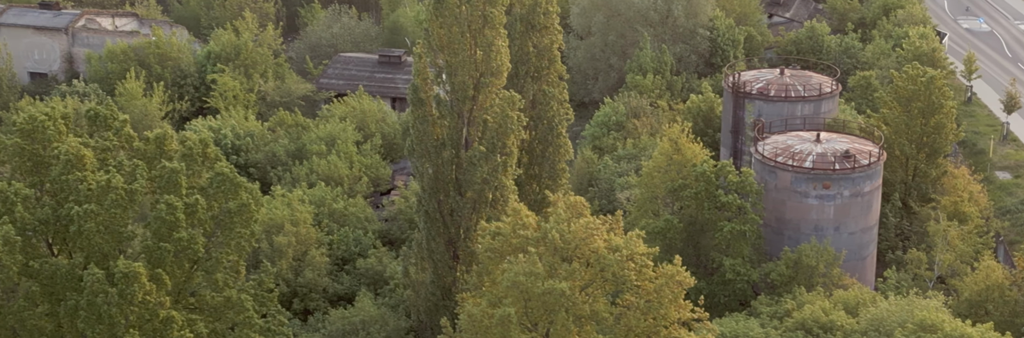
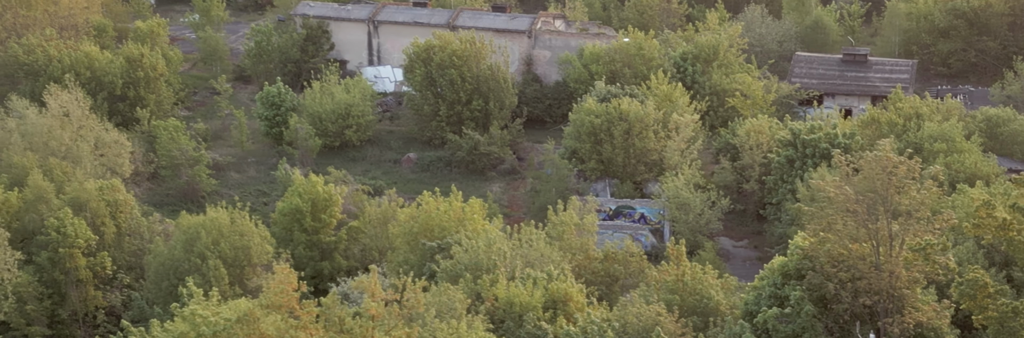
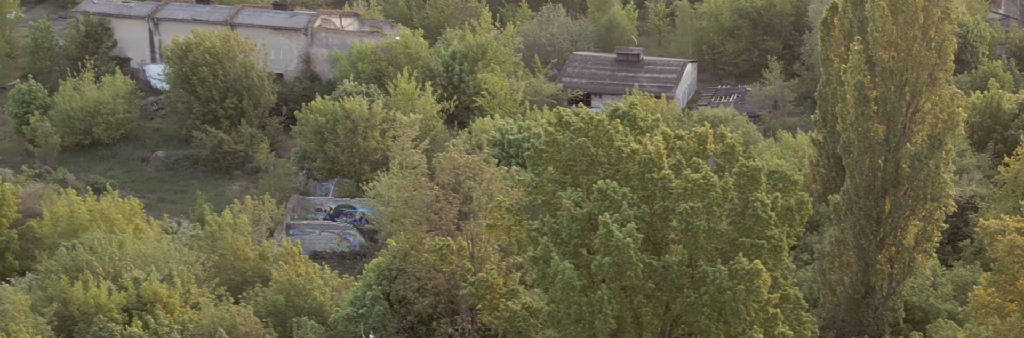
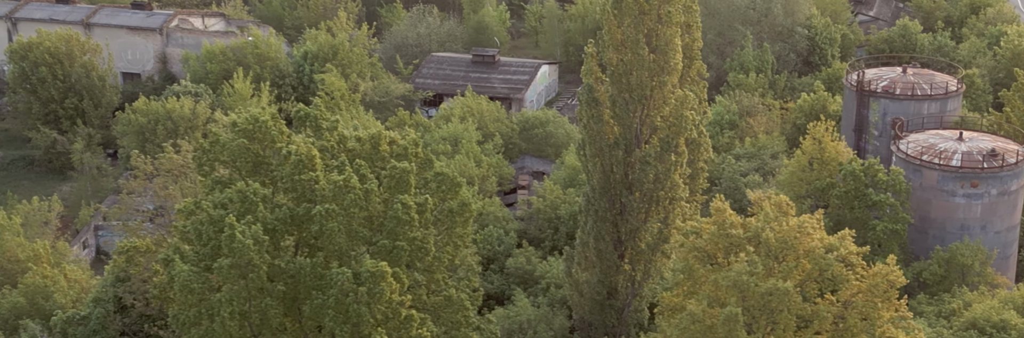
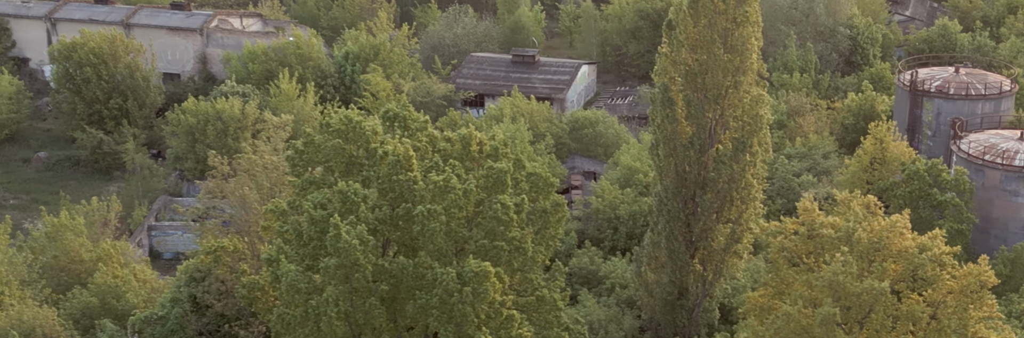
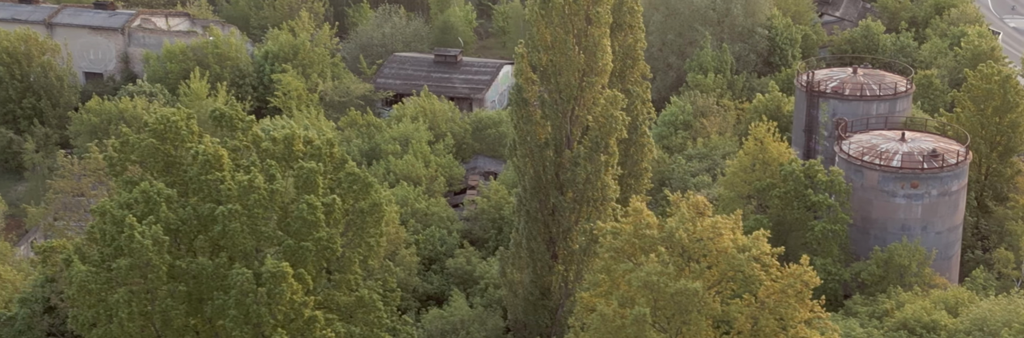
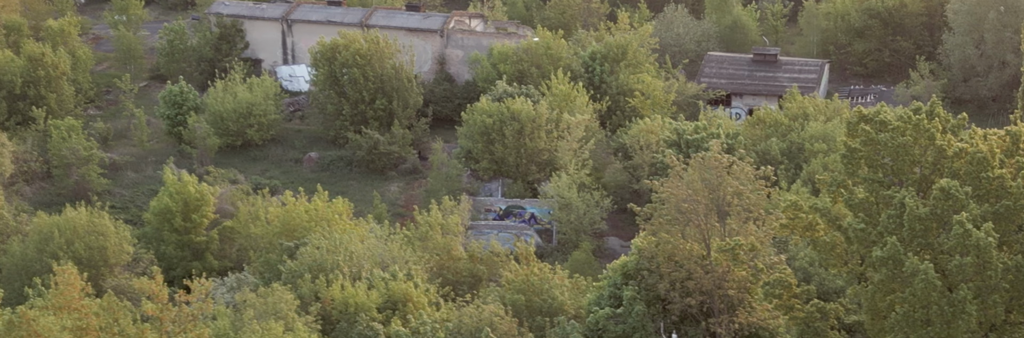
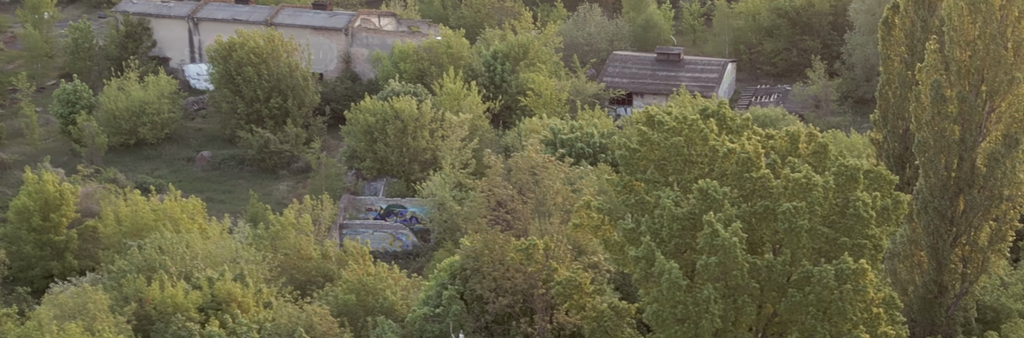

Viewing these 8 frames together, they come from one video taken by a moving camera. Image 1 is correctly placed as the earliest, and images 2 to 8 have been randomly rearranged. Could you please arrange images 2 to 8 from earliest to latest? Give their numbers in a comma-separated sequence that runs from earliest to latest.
6, 4, 5, 3, 8, 7, 2
